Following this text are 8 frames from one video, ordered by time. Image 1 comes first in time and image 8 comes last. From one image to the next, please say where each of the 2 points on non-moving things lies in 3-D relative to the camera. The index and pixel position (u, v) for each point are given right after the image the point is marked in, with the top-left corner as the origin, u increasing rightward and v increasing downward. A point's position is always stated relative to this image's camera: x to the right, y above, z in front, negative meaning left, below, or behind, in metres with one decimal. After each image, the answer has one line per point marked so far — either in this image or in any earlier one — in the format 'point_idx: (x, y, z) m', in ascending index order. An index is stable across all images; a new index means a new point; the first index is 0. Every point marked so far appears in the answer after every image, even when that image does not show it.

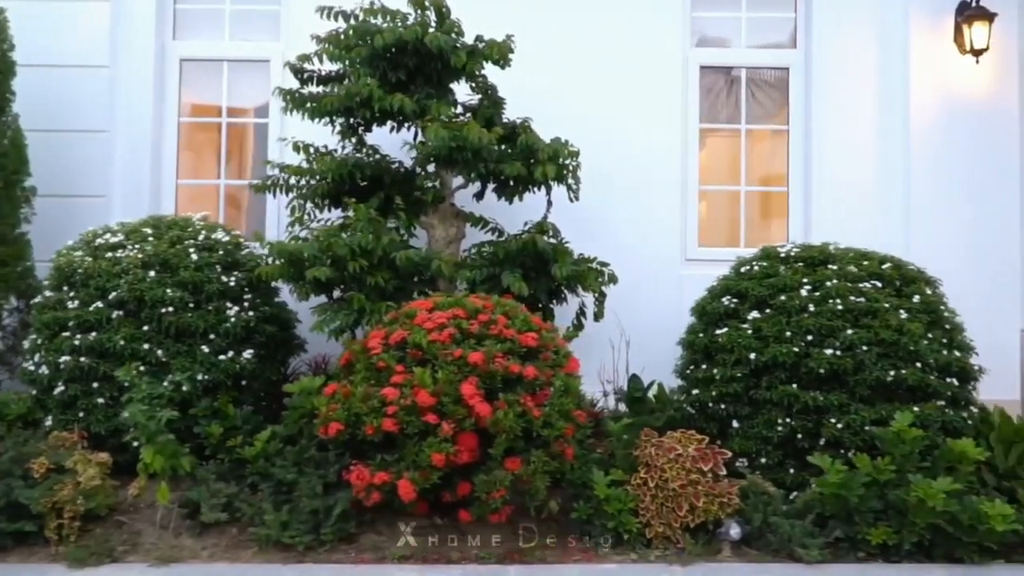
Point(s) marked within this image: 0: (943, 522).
0: (+1.9, -1.0, +4.4) m
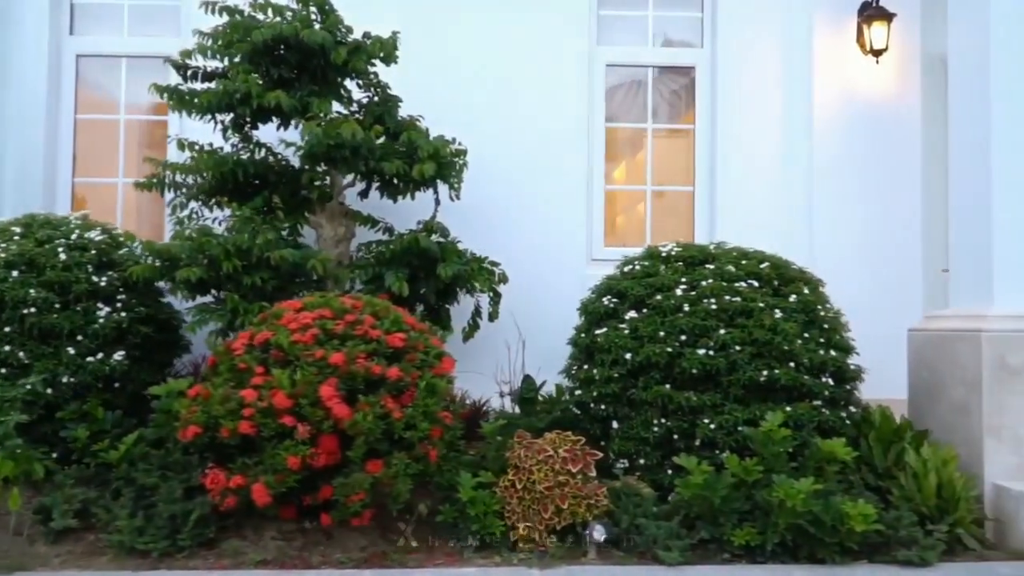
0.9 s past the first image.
0: (+1.3, -1.0, +4.4) m
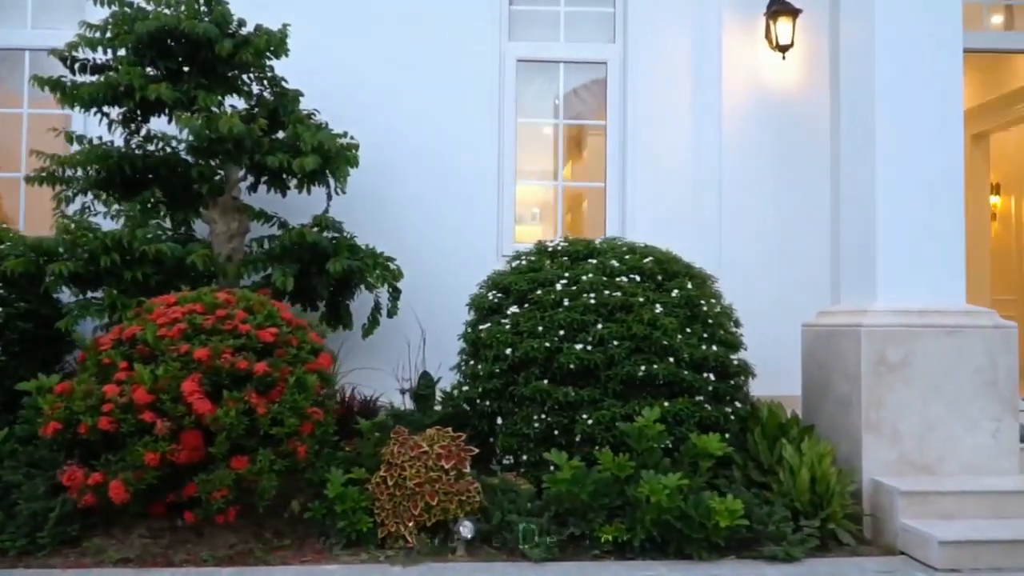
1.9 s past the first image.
0: (+0.7, -1.0, +4.3) m
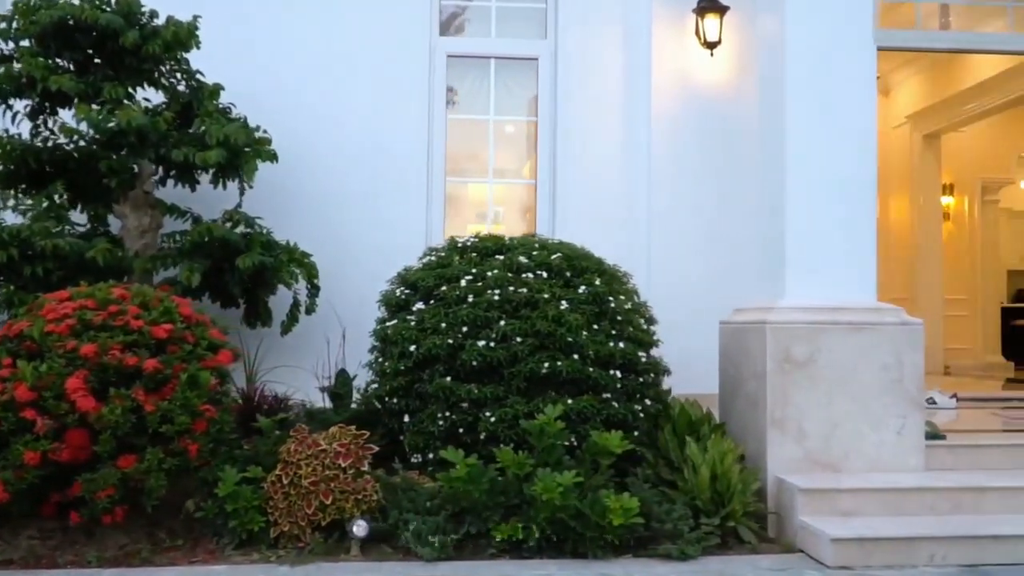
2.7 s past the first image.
0: (+0.2, -1.0, +4.3) m
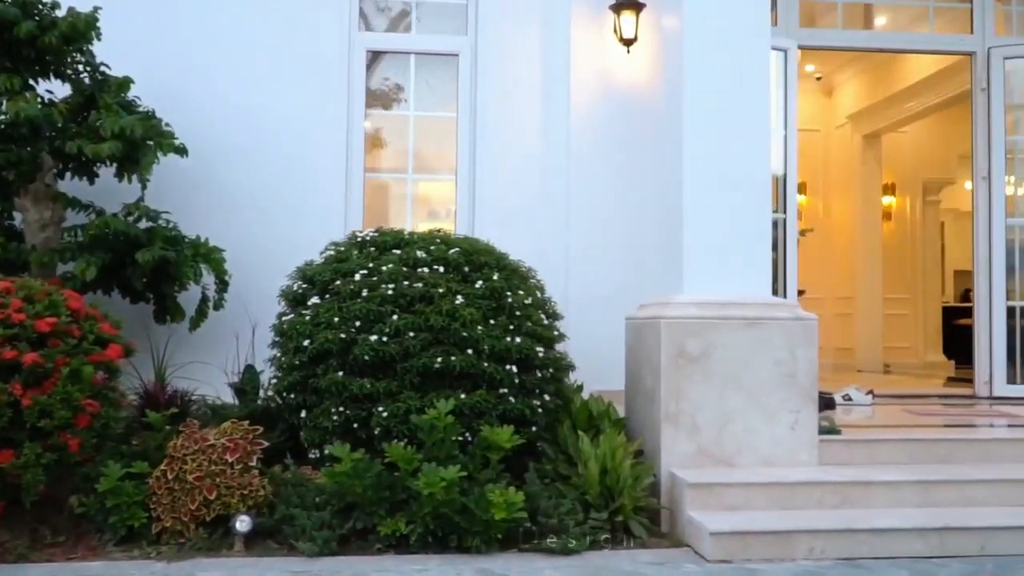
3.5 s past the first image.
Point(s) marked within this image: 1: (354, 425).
0: (-0.3, -1.0, +4.3) m
1: (-0.8, -0.7, +4.8) m
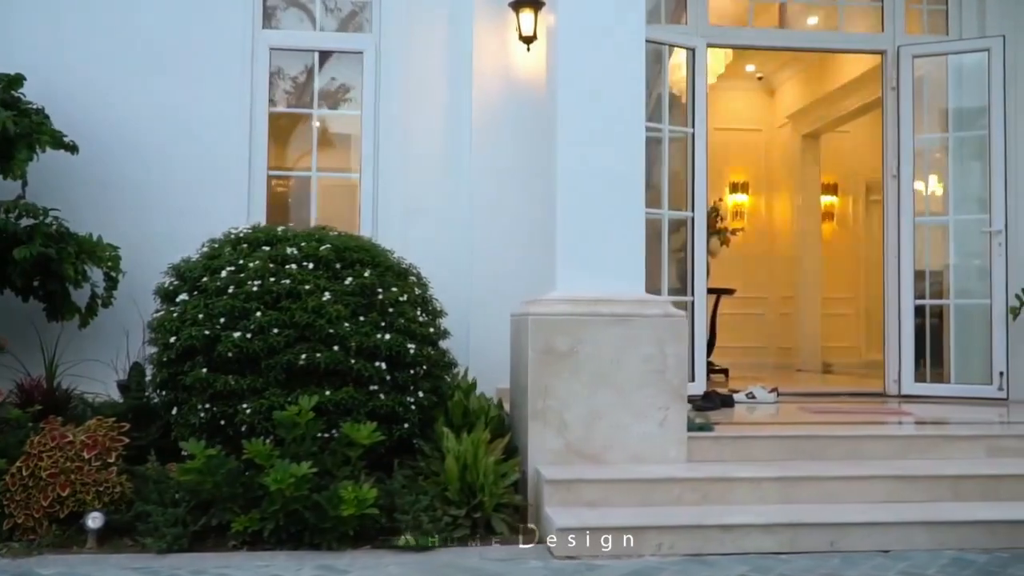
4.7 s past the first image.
0: (-0.9, -0.9, +4.3) m
1: (-1.4, -0.7, +4.8) m
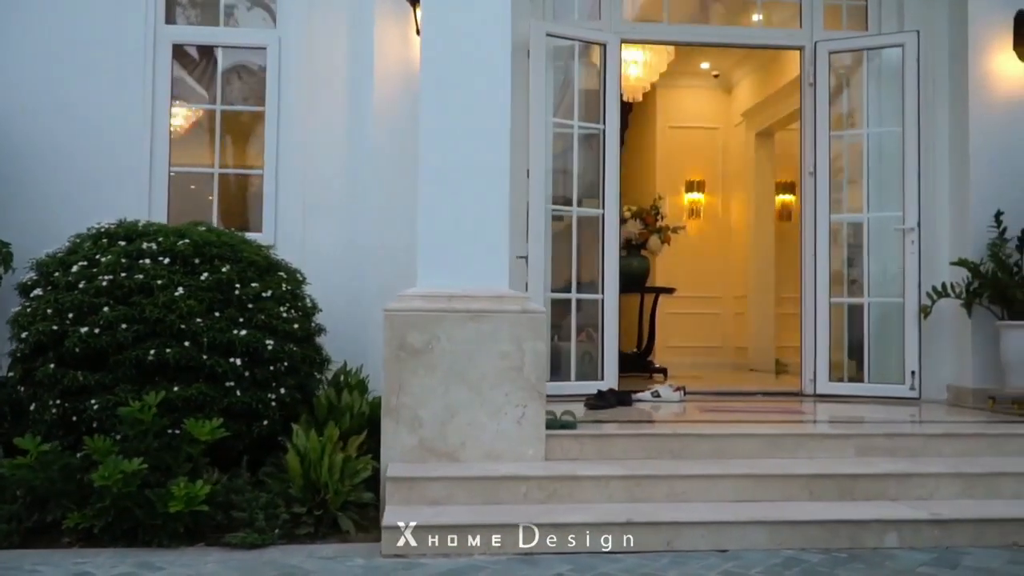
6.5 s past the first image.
0: (-1.6, -0.9, +4.2) m
1: (-2.1, -0.6, +4.8) m
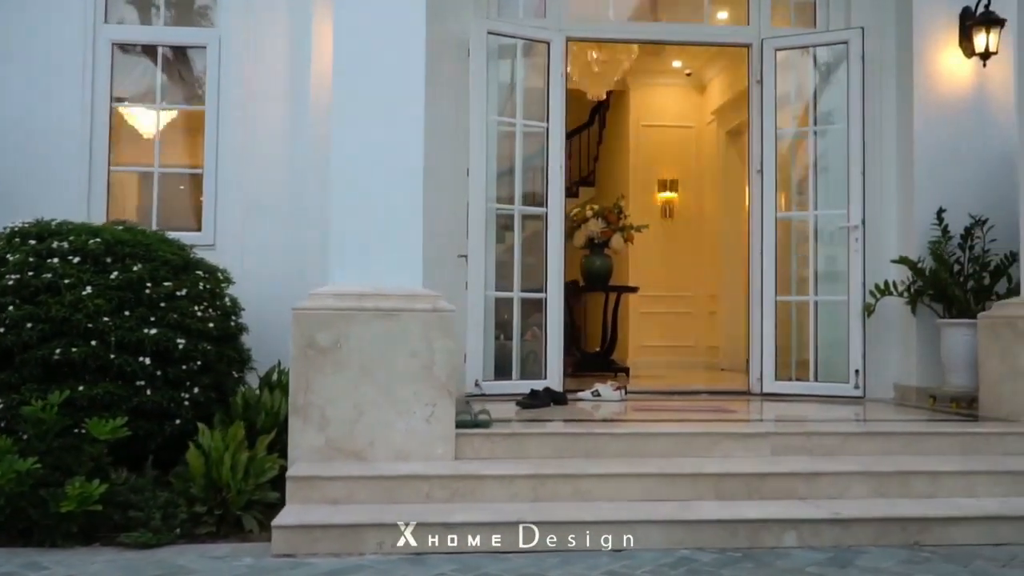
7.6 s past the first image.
0: (-2.1, -0.9, +4.2) m
1: (-2.6, -0.6, +4.8) m
